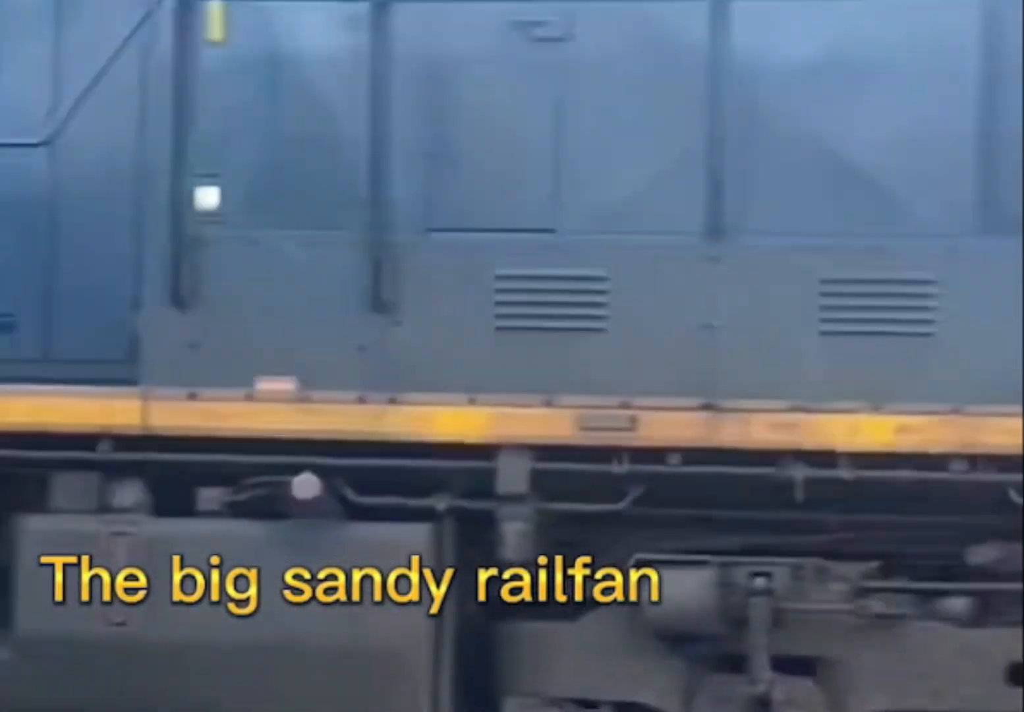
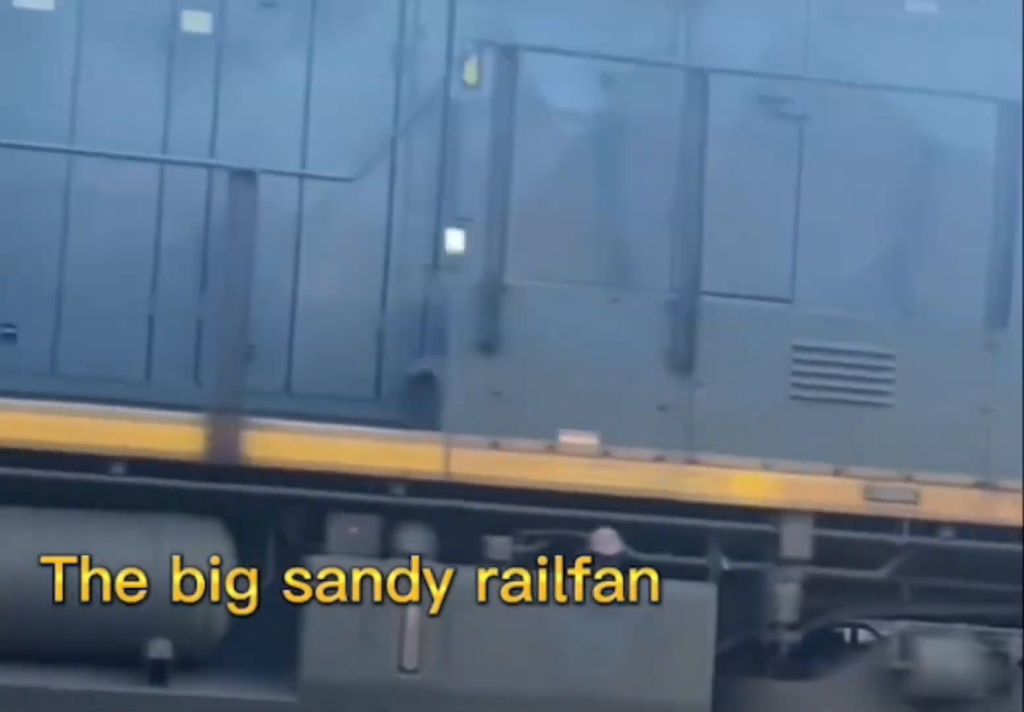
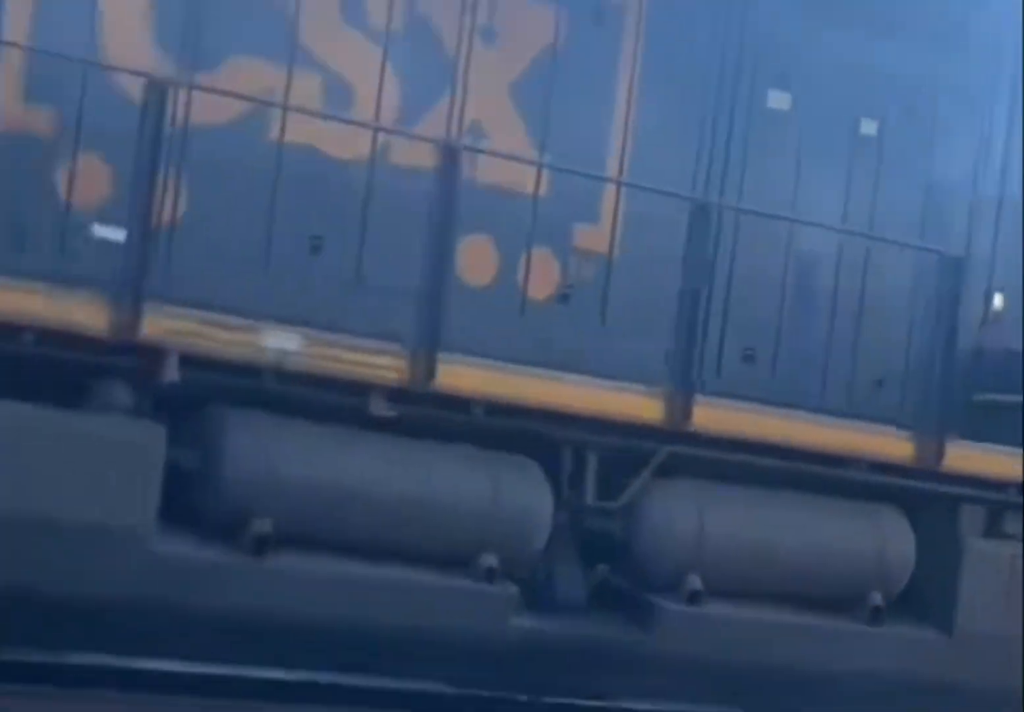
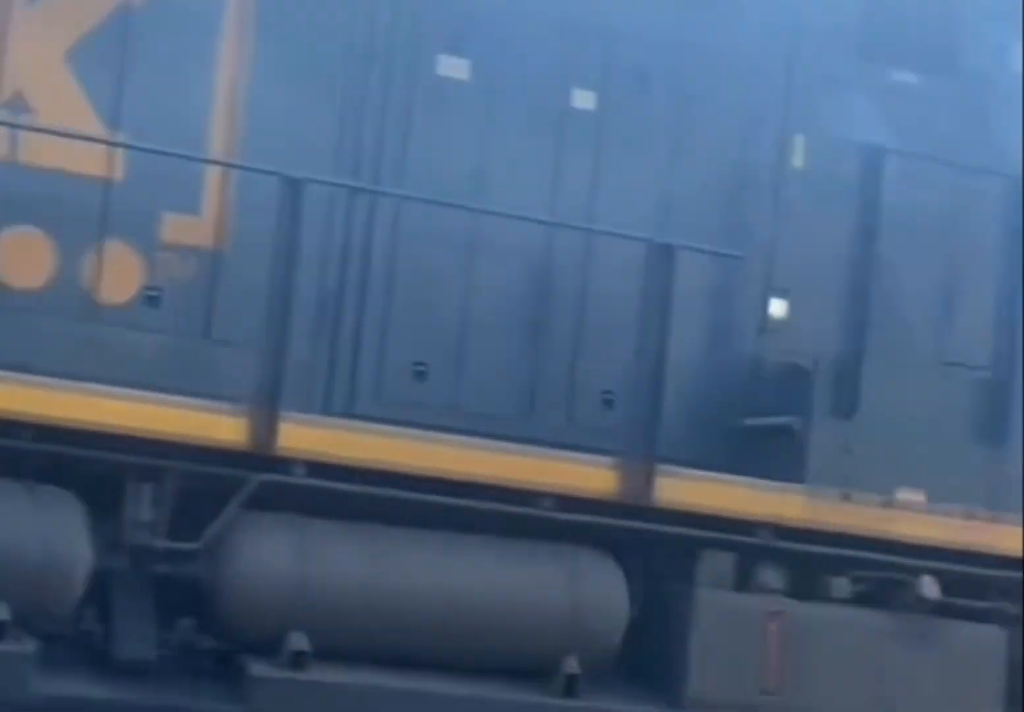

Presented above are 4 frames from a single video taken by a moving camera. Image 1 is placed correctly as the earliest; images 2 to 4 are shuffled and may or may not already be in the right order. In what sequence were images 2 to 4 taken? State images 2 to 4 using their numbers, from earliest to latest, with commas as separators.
2, 4, 3
